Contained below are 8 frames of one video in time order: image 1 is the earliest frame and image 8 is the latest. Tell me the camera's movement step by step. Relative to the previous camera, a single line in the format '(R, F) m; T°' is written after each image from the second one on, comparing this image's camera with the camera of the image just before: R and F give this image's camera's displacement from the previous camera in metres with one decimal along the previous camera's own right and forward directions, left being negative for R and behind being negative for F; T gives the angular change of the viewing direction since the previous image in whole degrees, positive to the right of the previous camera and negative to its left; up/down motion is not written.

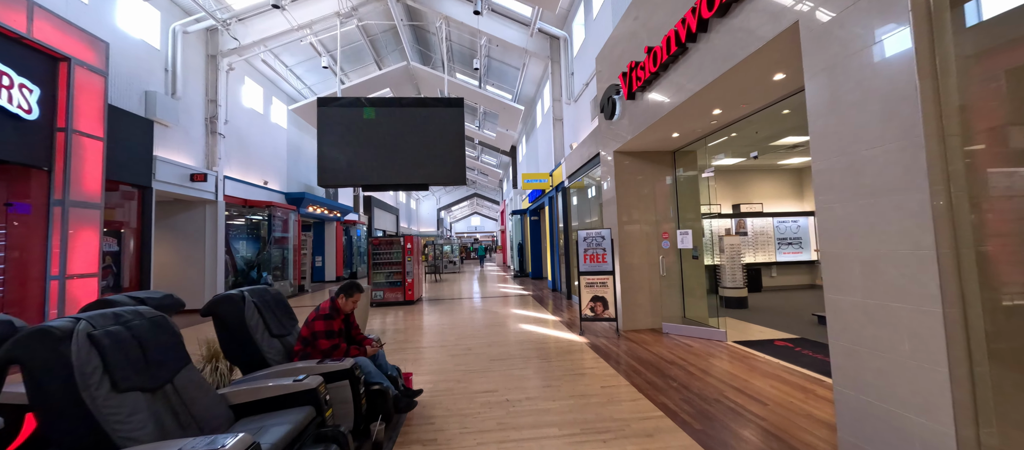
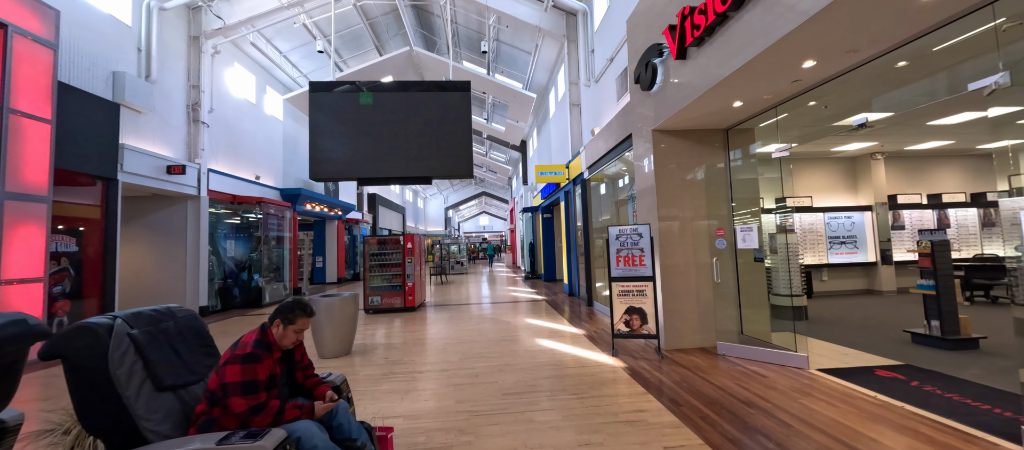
(-0.1, +0.8) m; -1°
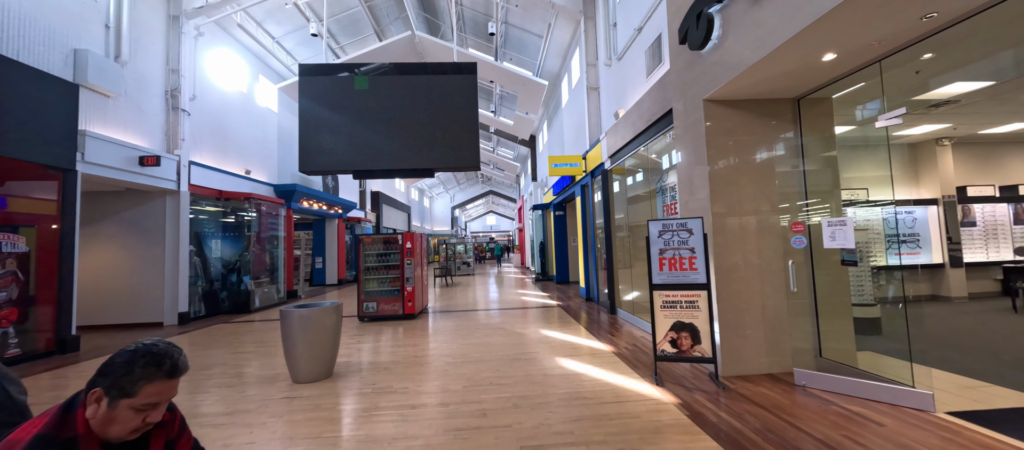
(-0.1, +0.8) m; -1°
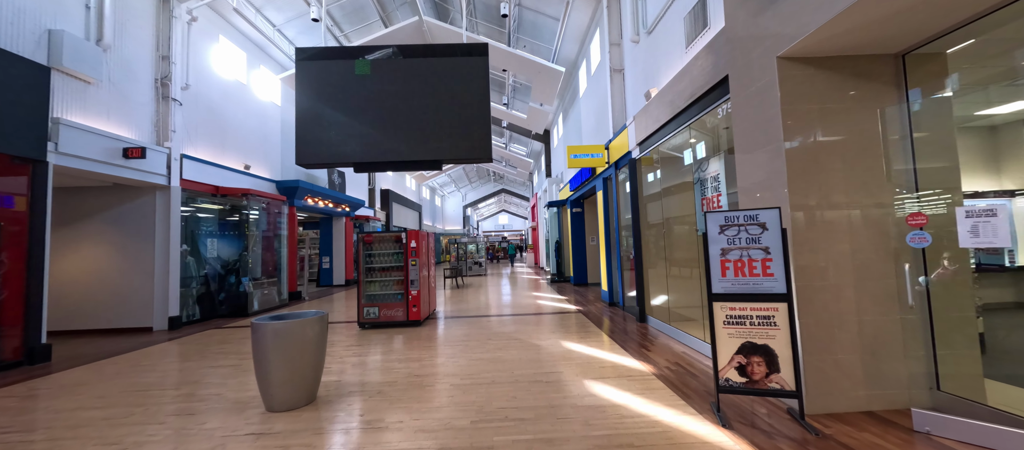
(-0.1, +0.6) m; -2°
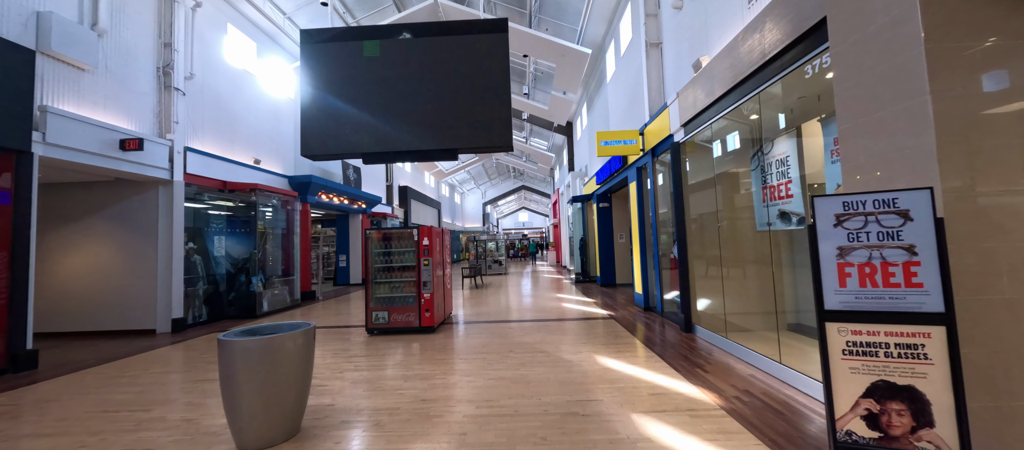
(-0.1, +0.6) m; -3°
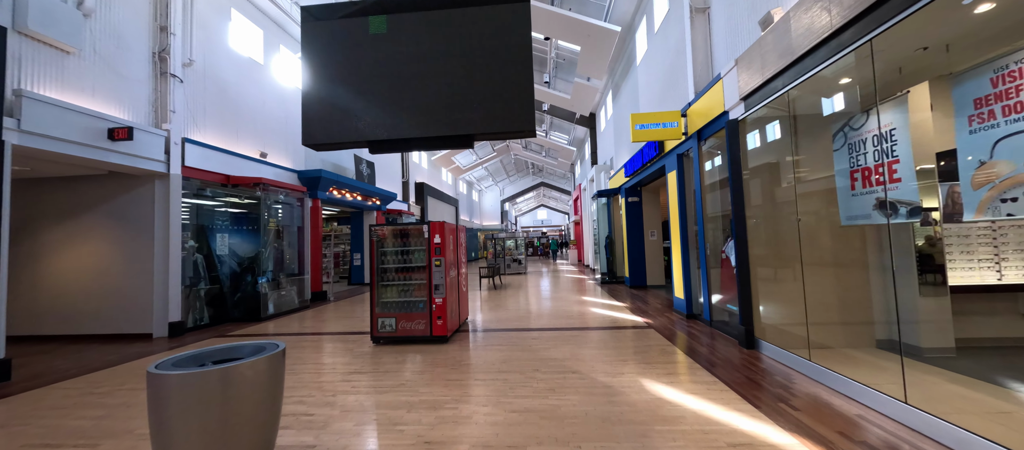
(-0.1, +0.6) m; -3°
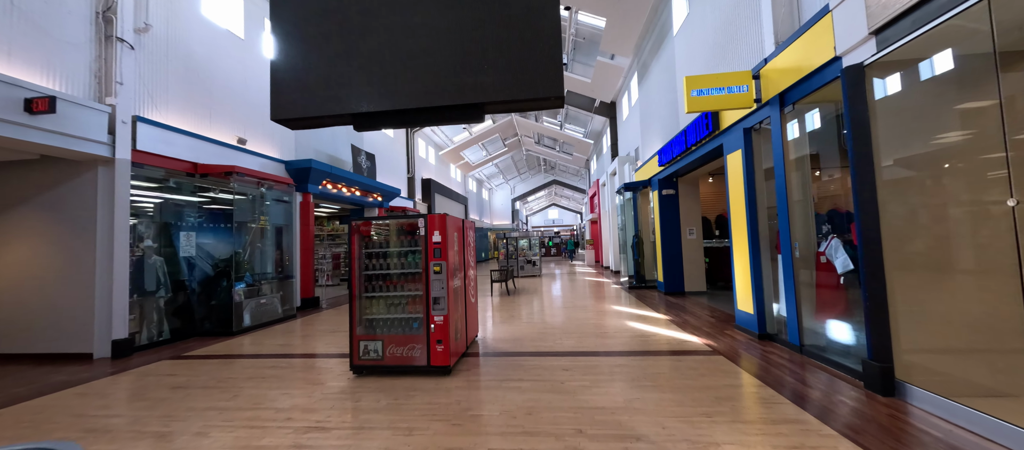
(-0.1, +1.1) m; -2°
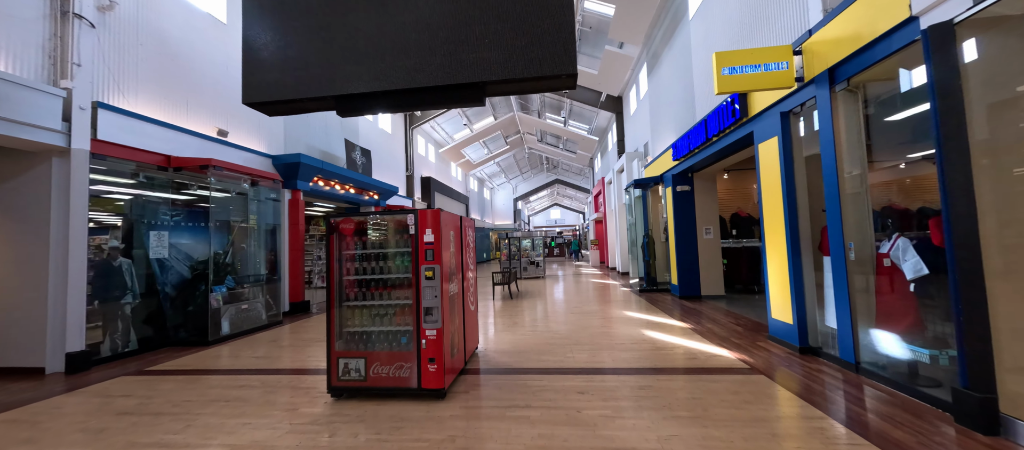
(0.0, +0.5) m; 0°
